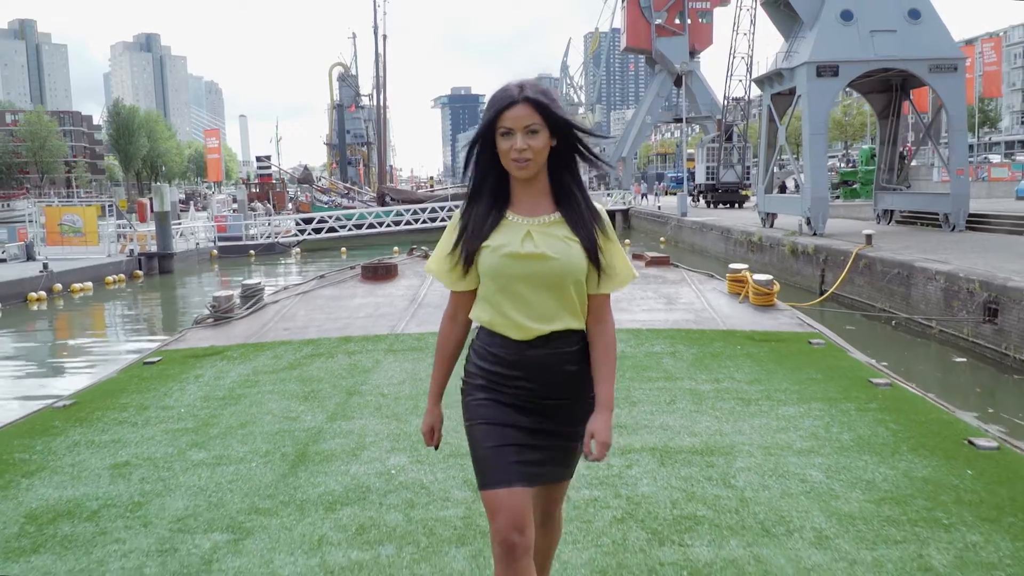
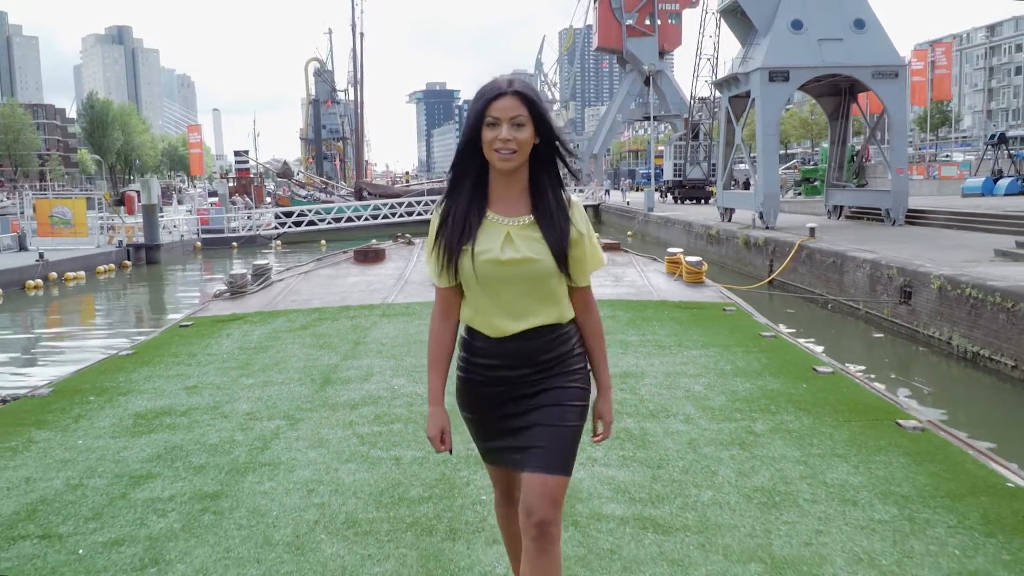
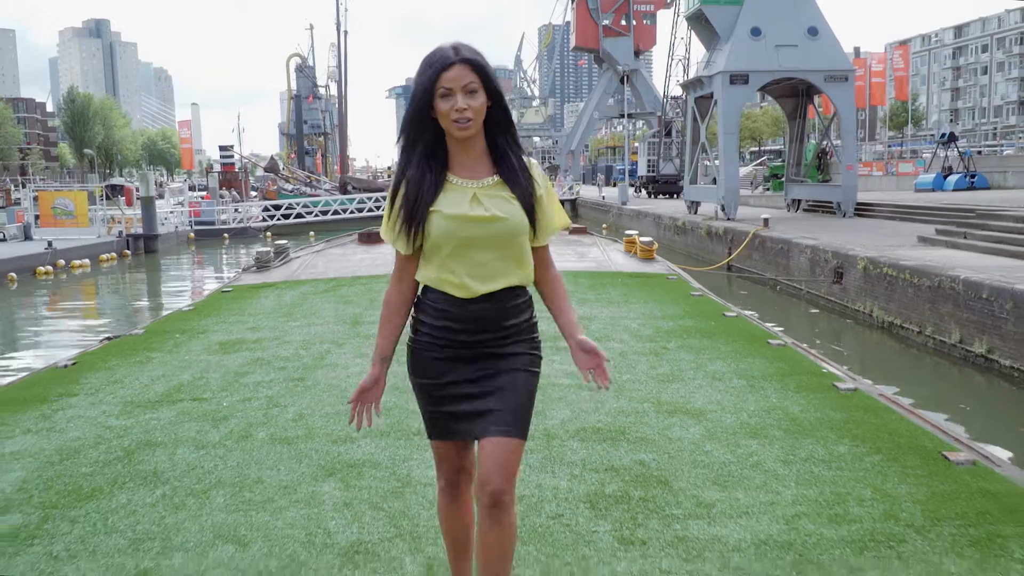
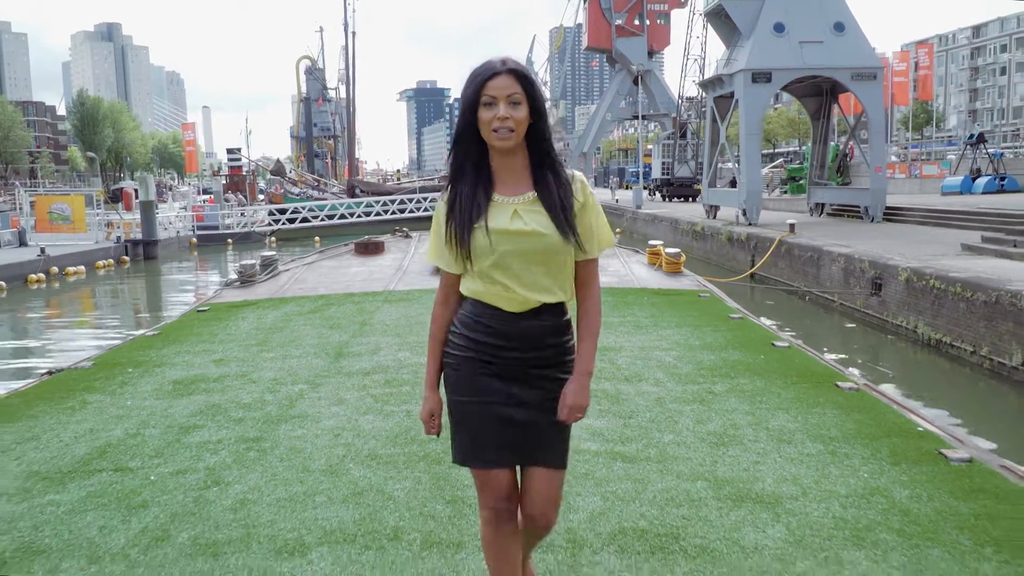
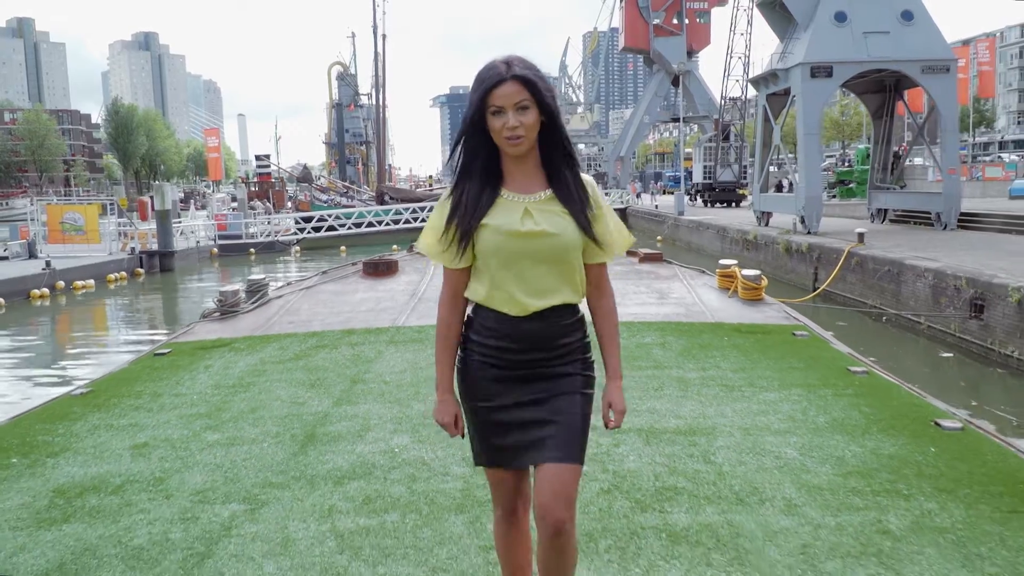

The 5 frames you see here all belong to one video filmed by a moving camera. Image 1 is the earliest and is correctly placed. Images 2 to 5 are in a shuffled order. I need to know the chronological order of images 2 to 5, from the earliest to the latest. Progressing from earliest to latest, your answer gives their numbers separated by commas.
5, 2, 4, 3
